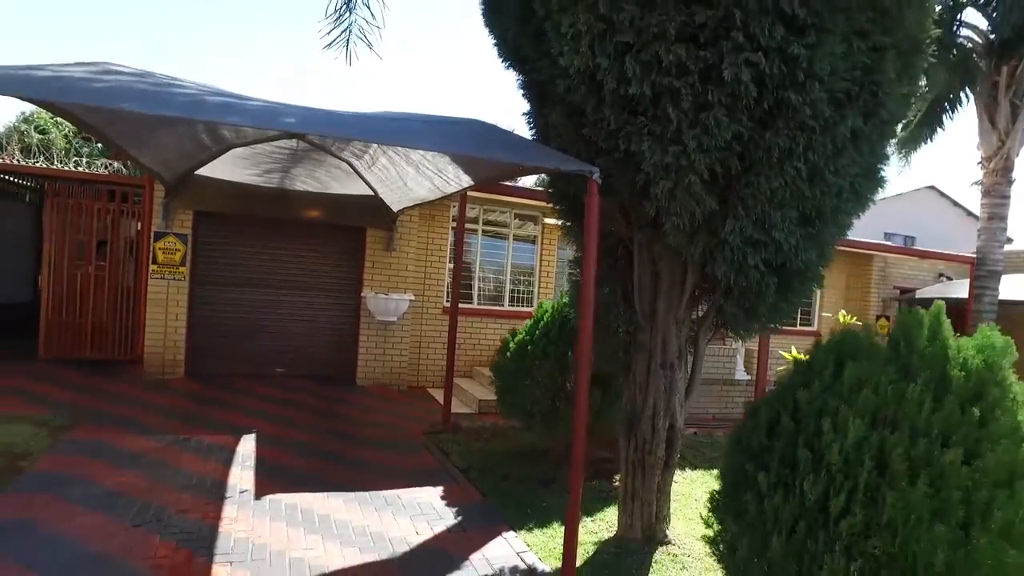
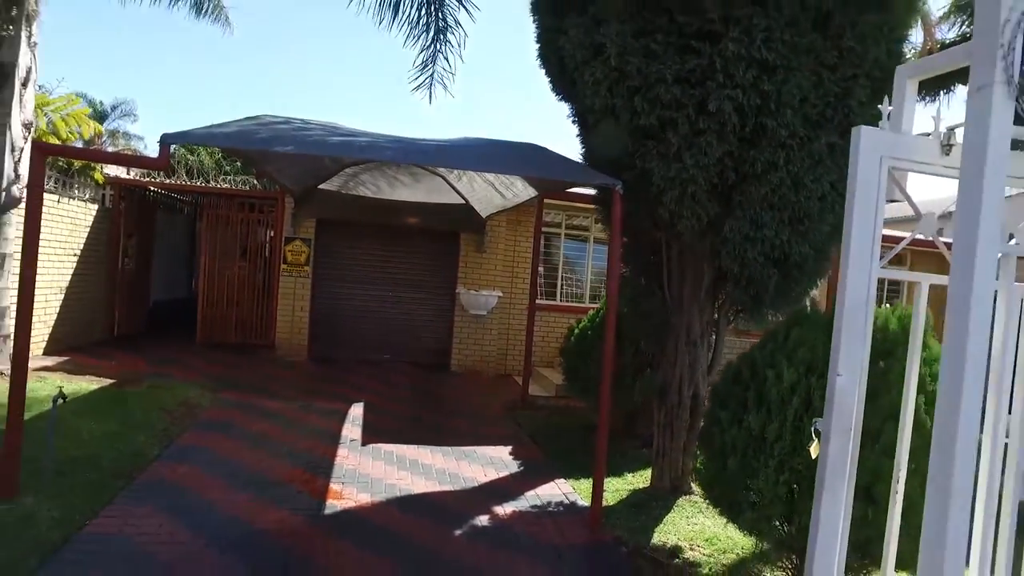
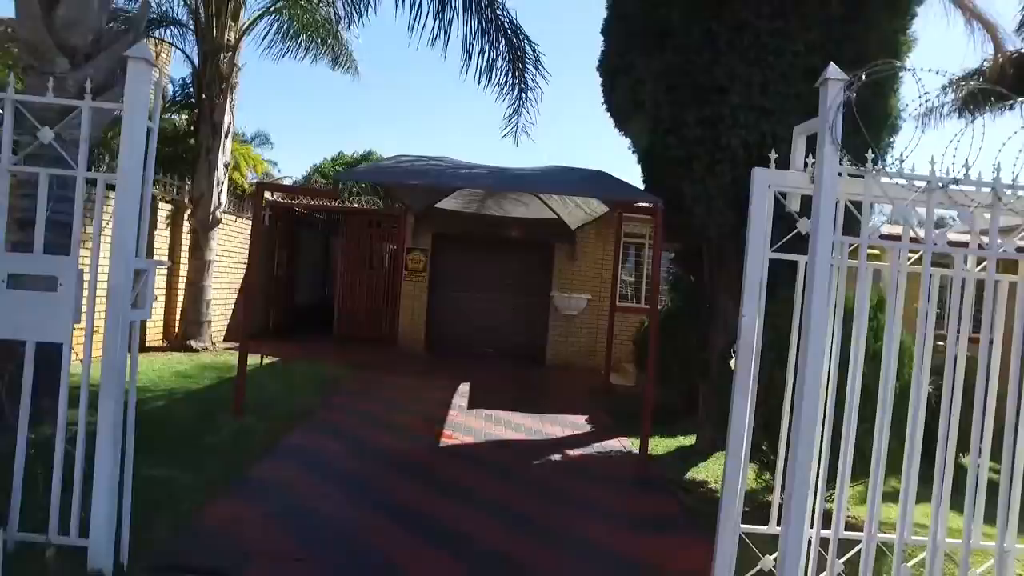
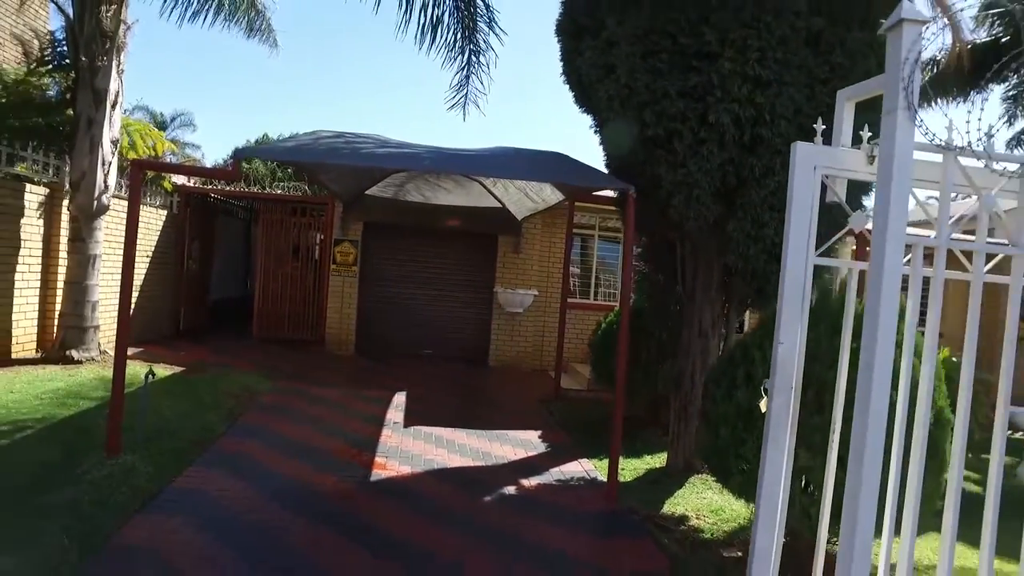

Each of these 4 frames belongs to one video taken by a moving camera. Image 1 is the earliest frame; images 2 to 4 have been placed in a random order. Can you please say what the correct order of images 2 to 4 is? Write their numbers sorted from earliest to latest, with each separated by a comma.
2, 4, 3
